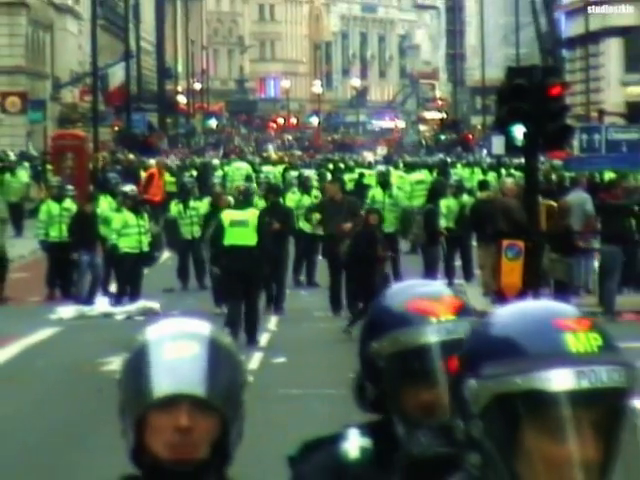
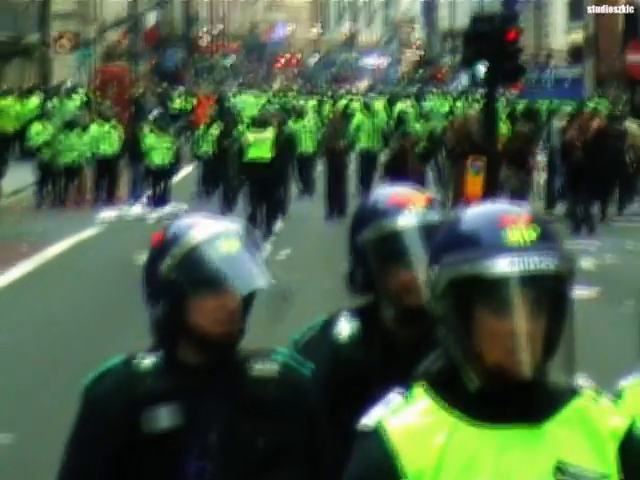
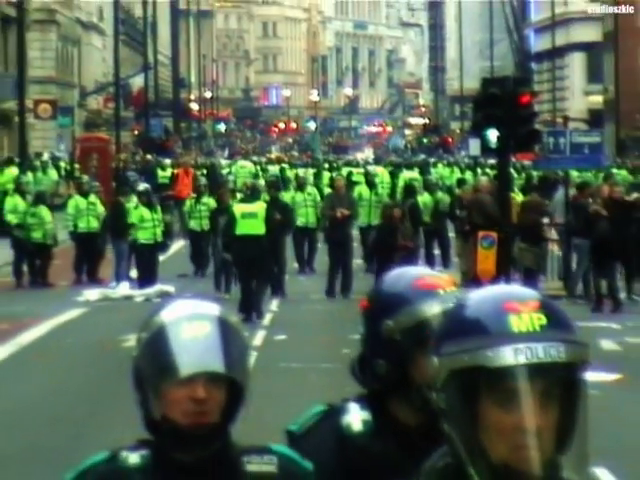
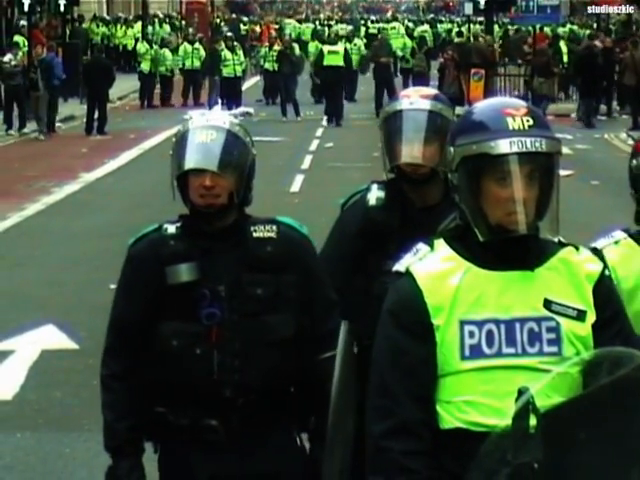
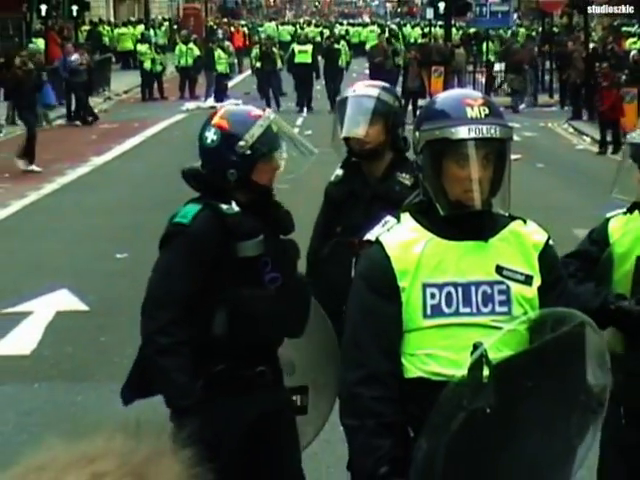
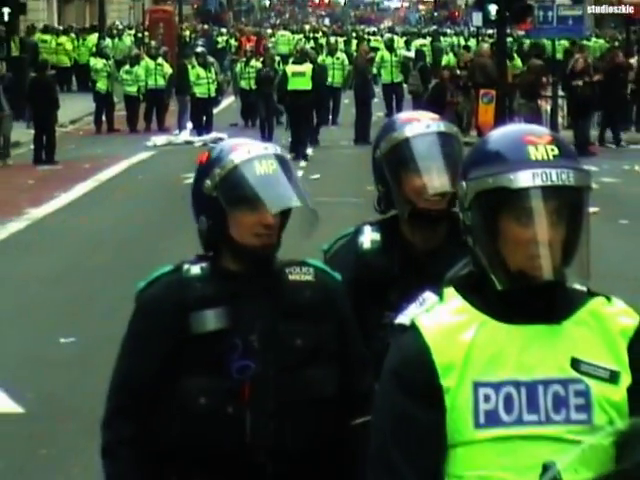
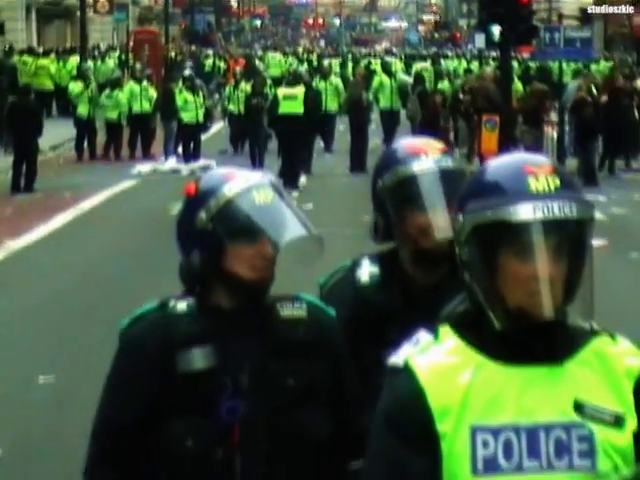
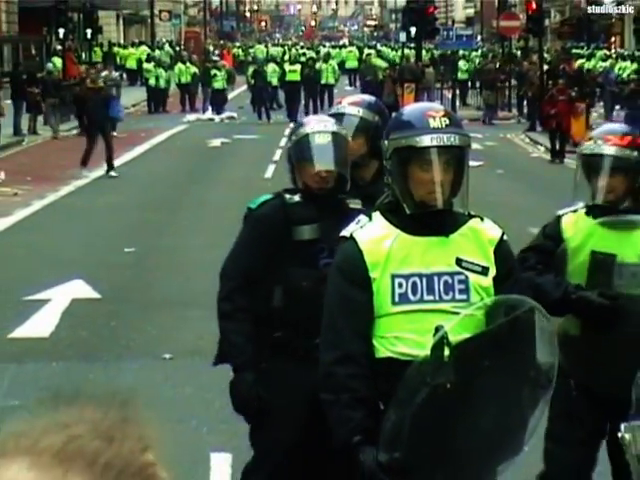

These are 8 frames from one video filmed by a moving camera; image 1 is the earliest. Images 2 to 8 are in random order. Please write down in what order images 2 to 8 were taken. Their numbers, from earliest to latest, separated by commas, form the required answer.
3, 2, 7, 6, 4, 5, 8
